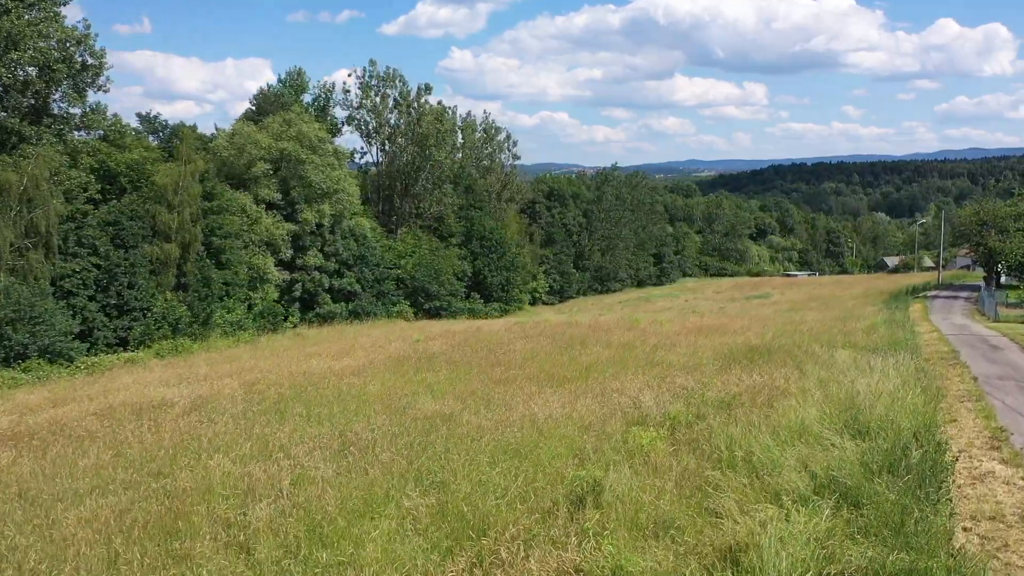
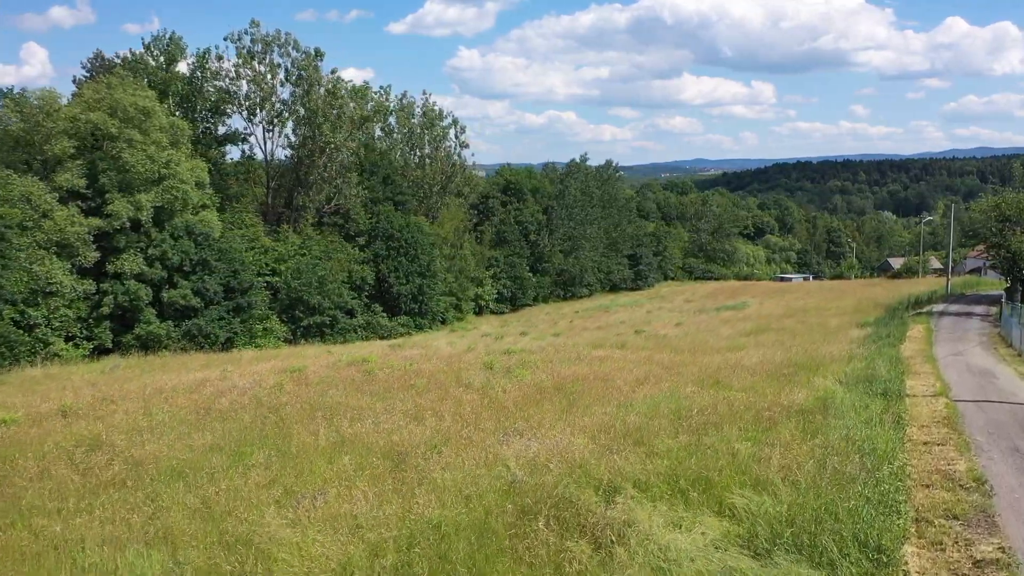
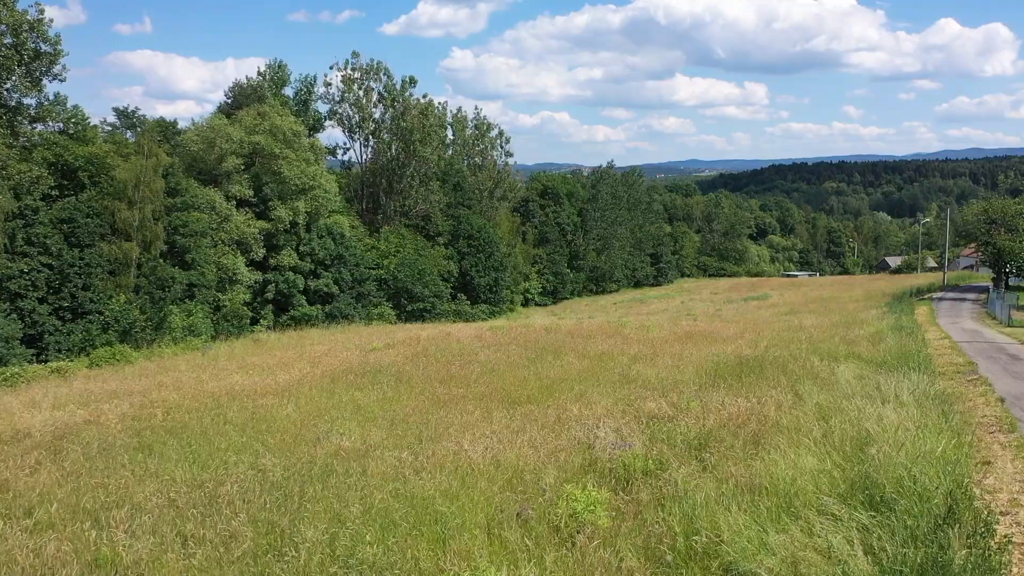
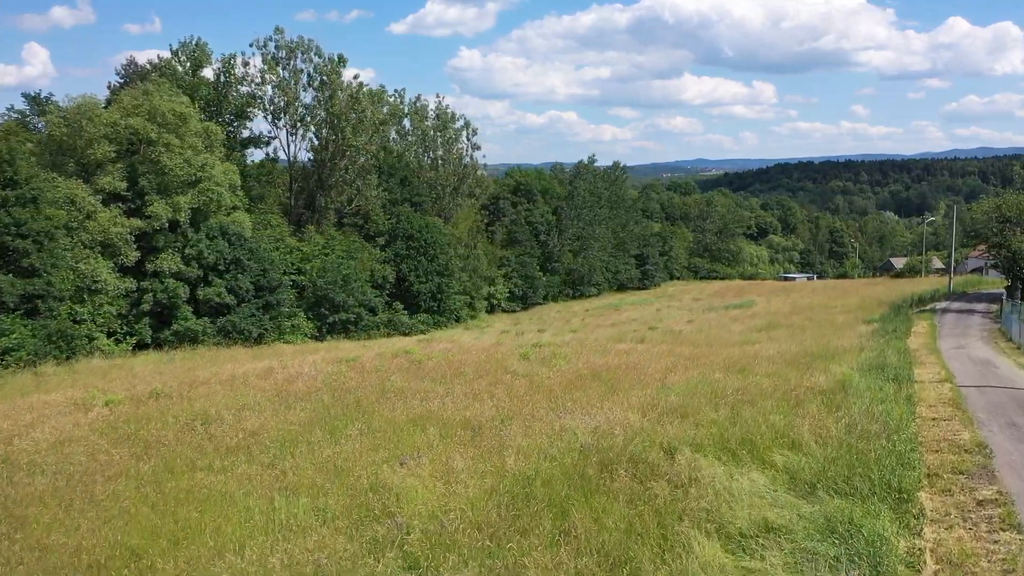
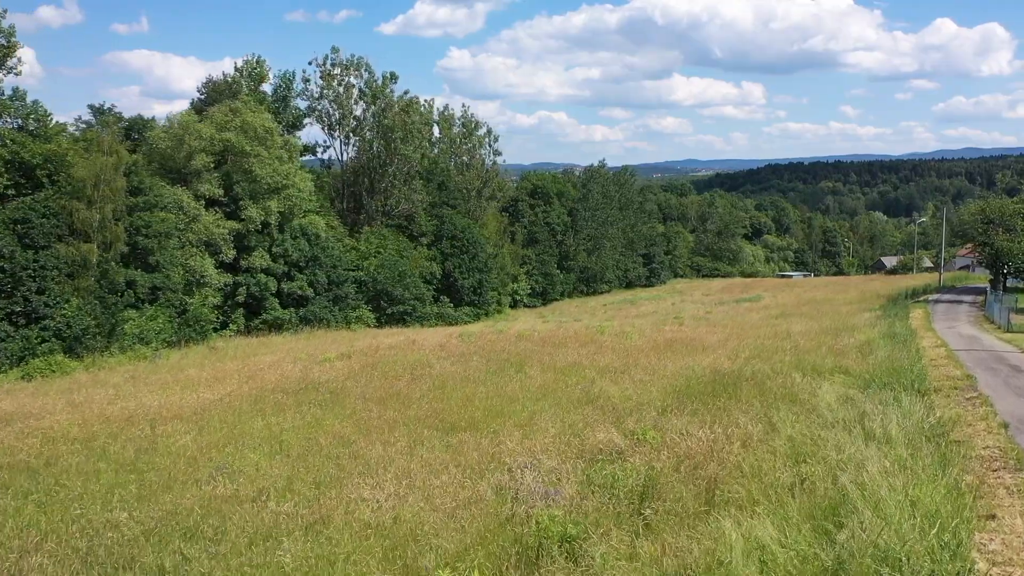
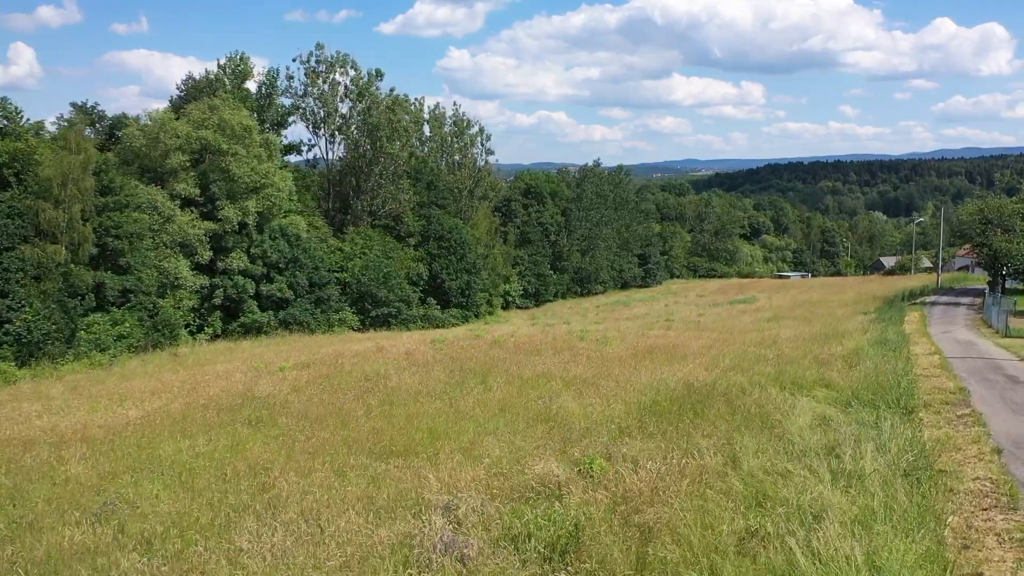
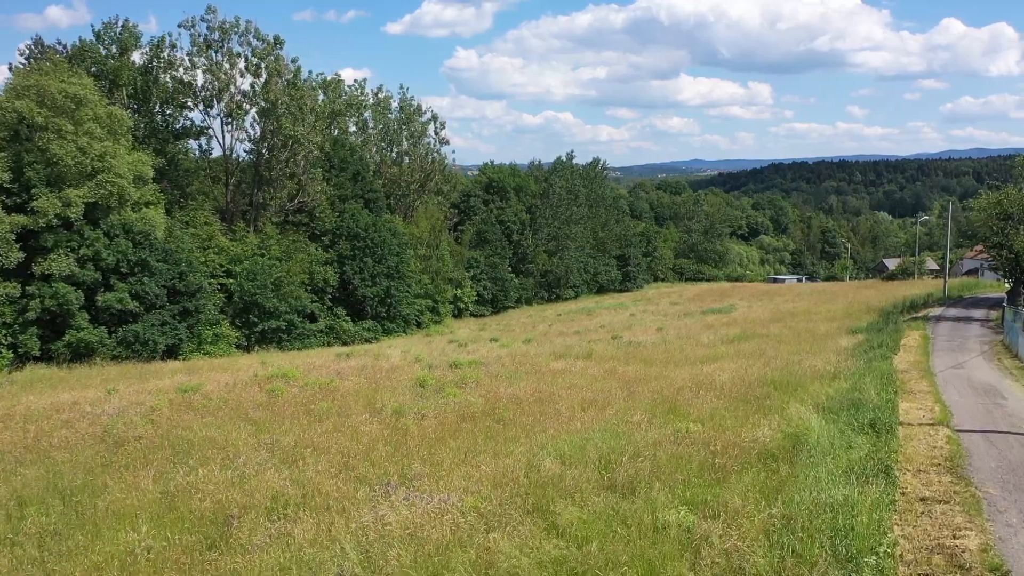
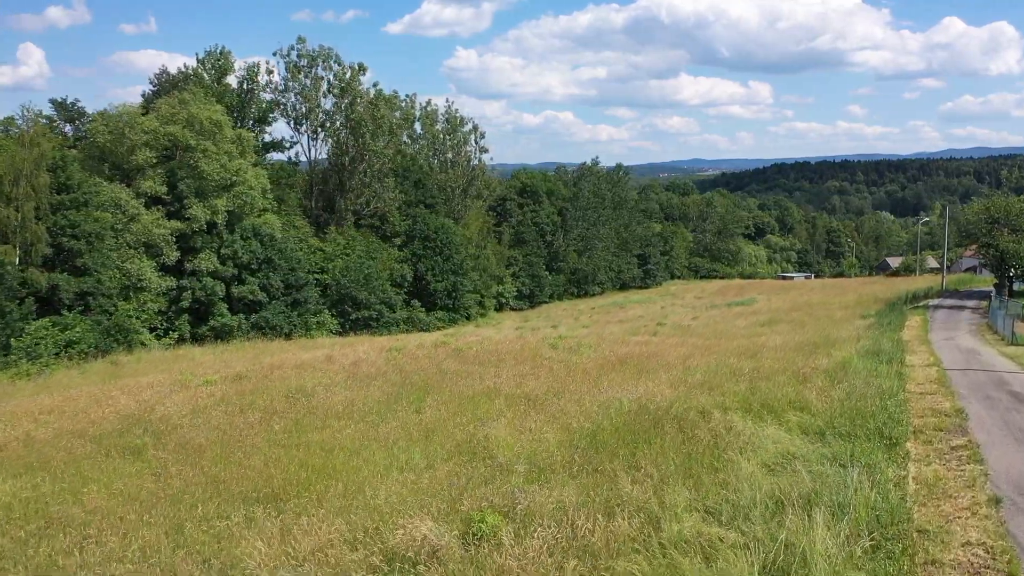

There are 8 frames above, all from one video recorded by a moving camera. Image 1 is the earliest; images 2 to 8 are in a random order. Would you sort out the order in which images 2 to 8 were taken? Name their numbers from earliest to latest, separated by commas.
3, 5, 6, 8, 4, 2, 7
